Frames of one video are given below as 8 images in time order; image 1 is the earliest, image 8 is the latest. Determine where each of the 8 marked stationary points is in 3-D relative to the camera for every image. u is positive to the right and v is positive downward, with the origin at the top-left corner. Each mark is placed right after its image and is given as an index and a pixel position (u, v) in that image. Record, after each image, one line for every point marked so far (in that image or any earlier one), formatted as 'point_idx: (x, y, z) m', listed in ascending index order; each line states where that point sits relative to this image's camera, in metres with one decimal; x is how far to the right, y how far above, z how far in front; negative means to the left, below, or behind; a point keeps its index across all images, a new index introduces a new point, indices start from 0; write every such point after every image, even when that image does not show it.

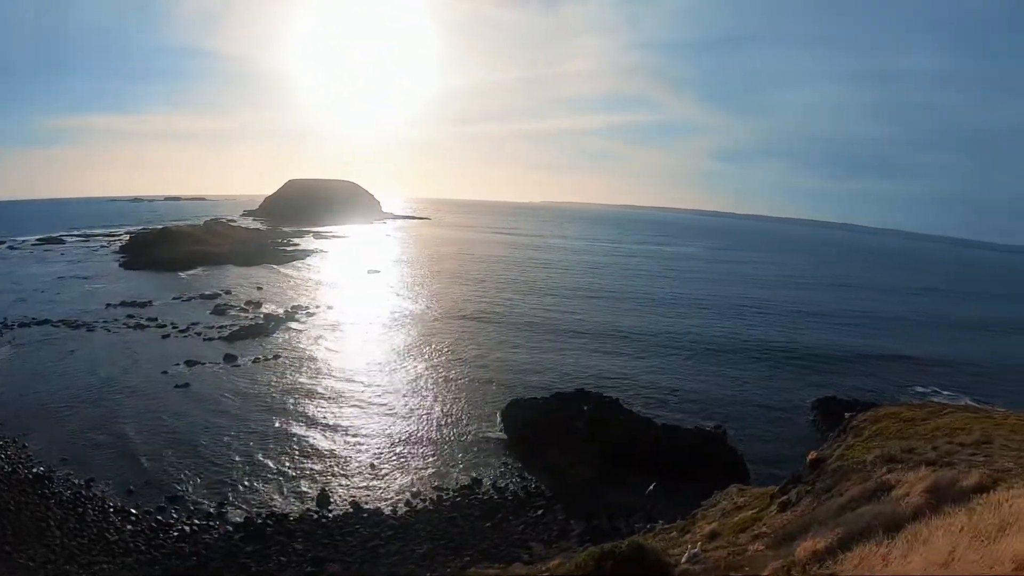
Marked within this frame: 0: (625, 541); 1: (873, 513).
0: (+2.9, -6.7, +14.7) m
1: (+8.7, -5.7, +13.8) m
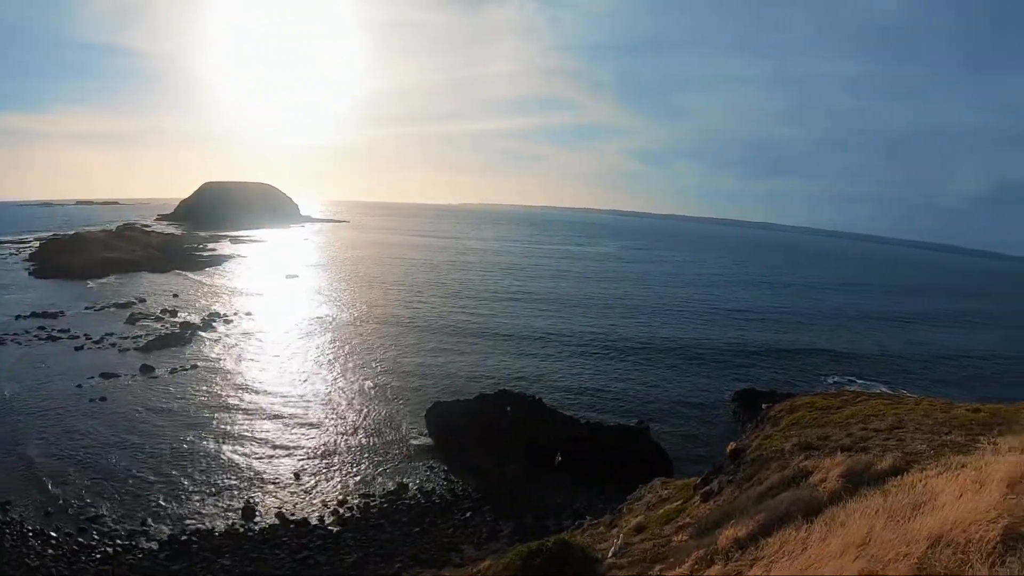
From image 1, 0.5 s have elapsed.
0: (+1.0, -6.6, +14.5) m
1: (+6.8, -5.3, +13.9) m
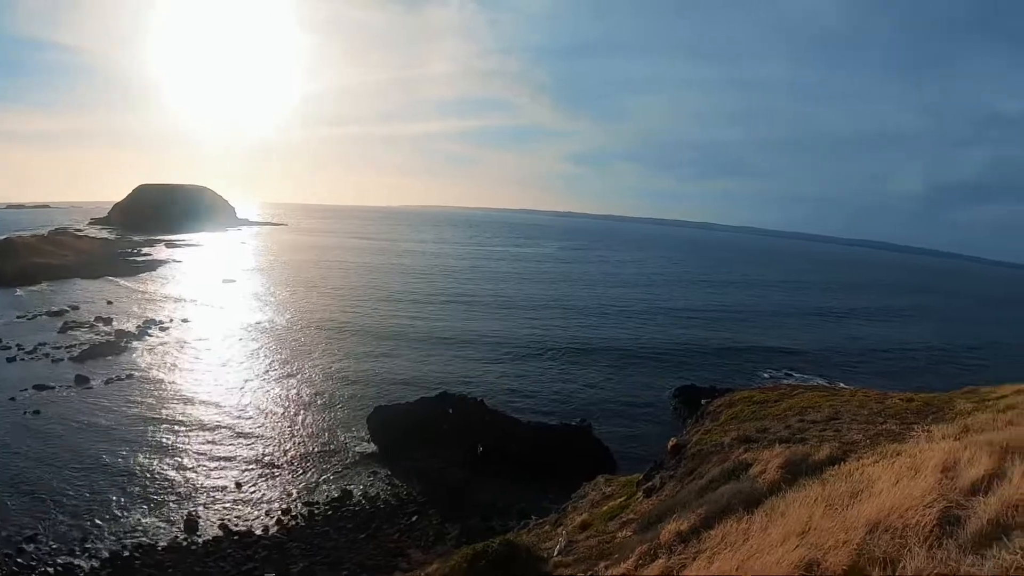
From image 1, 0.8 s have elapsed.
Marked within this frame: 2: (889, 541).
0: (-0.4, -6.6, +14.4) m
1: (+5.4, -5.1, +13.9) m
2: (+8.0, -5.0, +11.1) m
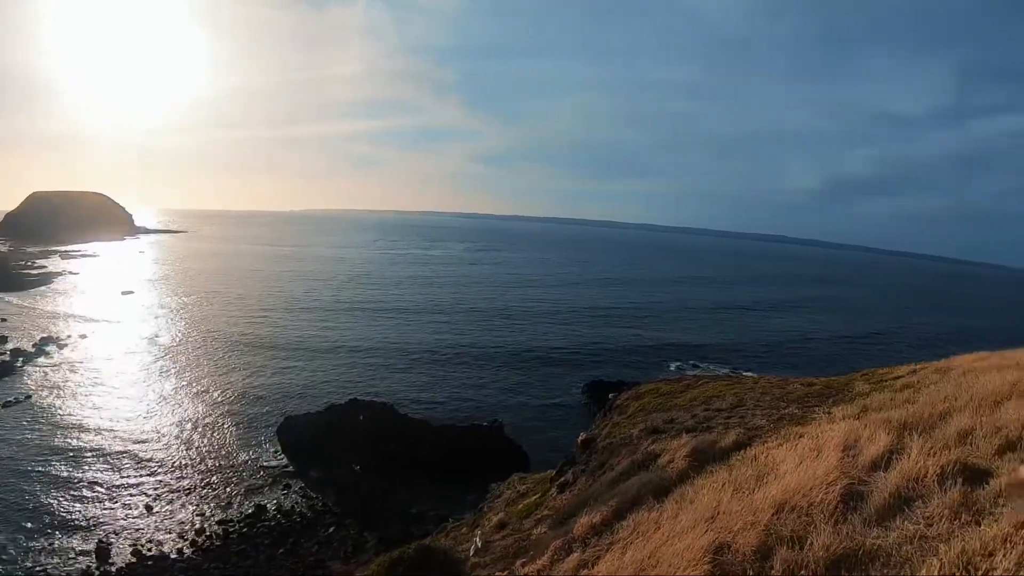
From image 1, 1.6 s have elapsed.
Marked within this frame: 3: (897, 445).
0: (-2.5, -6.6, +14.3) m
1: (+3.2, -4.9, +14.0) m
2: (+6.0, -4.7, +11.4) m
3: (+9.3, -3.7, +13.3) m
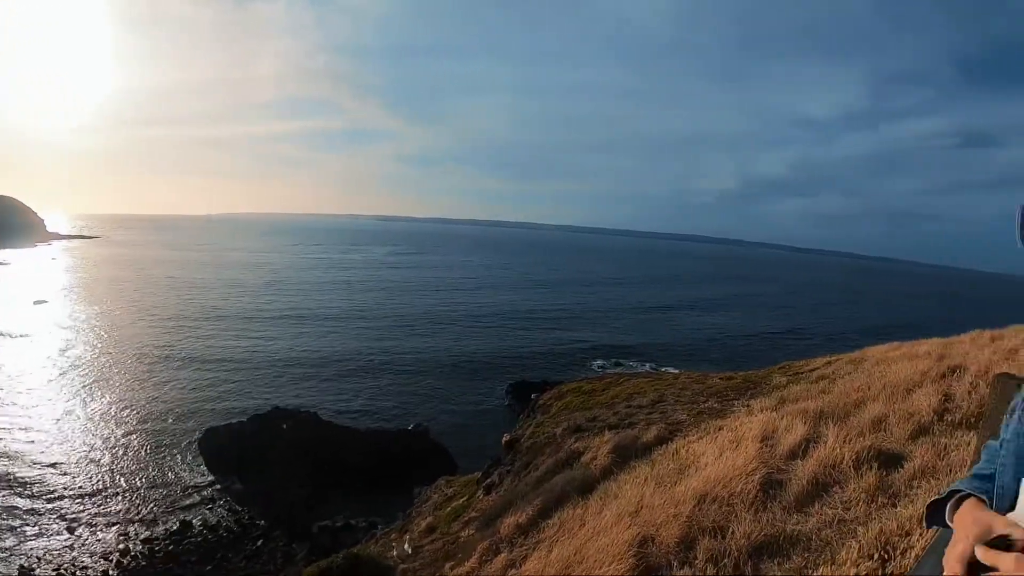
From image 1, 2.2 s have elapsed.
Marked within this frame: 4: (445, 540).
0: (-4.3, -6.8, +14.1) m
1: (+1.4, -5.0, +14.2) m
2: (+4.3, -4.7, +11.7) m
3: (+7.5, -3.6, +13.9) m
4: (-1.6, -6.4, +14.2) m
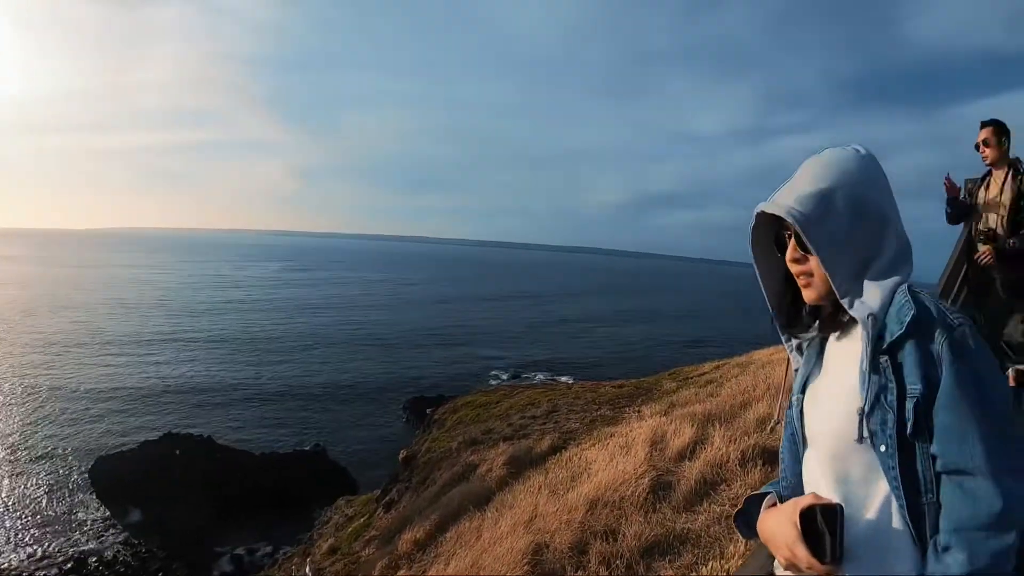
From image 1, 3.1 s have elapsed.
0: (-6.8, -7.3, +13.9) m
1: (-1.2, -5.4, +14.5) m
2: (+2.0, -5.0, +12.3) m
3: (+4.9, -3.9, +14.7) m
4: (-4.2, -6.9, +14.2) m
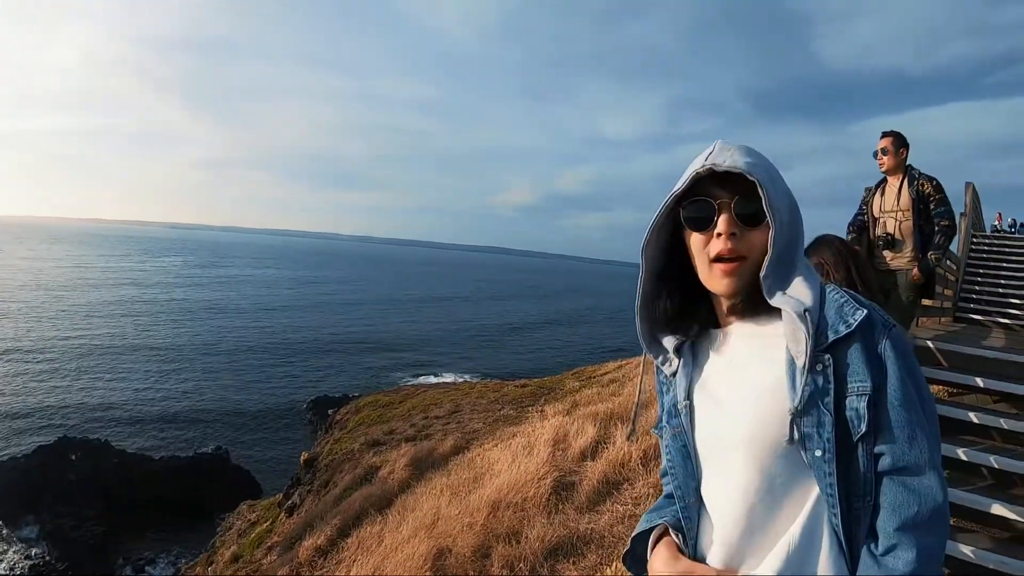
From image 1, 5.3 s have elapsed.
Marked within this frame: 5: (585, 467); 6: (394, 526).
0: (-9.1, -7.2, +13.2) m
1: (-3.5, -5.4, +14.2) m
2: (-0.2, -5.0, +12.2) m
3: (+2.5, -4.0, +14.9) m
4: (-6.5, -6.9, +13.7) m
5: (+1.7, -4.4, +13.5) m
6: (-2.7, -5.5, +12.7) m
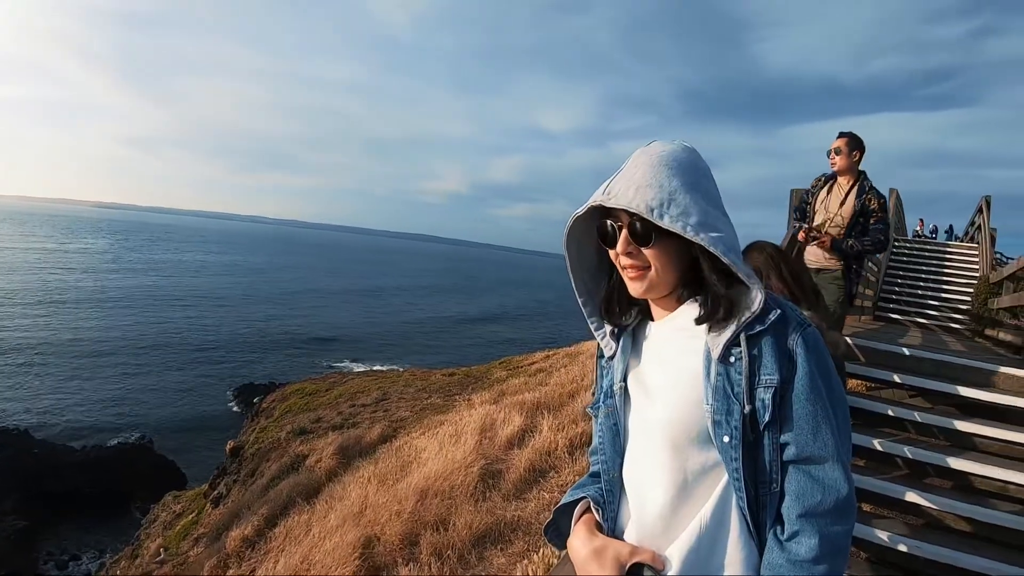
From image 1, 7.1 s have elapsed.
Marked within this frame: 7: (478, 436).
0: (-10.8, -6.9, +12.8) m
1: (-5.3, -5.1, +14.1) m
2: (-1.9, -4.8, +12.4) m
3: (+0.7, -3.8, +15.1) m
4: (-8.3, -6.5, +13.4) m
5: (0.0, -4.2, +13.7) m
6: (-4.4, -5.2, +12.7) m
7: (-0.6, -3.9, +14.6) m
